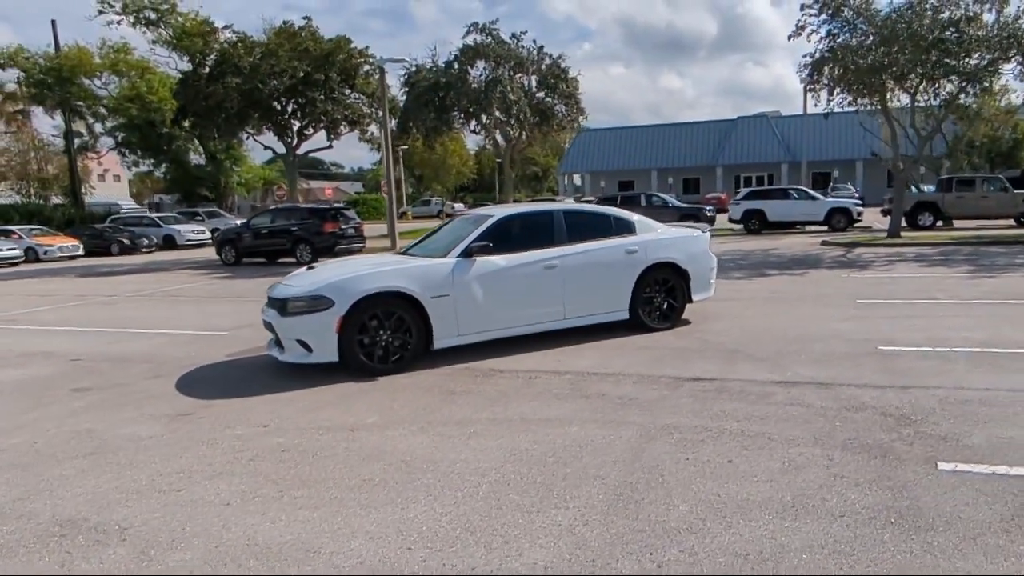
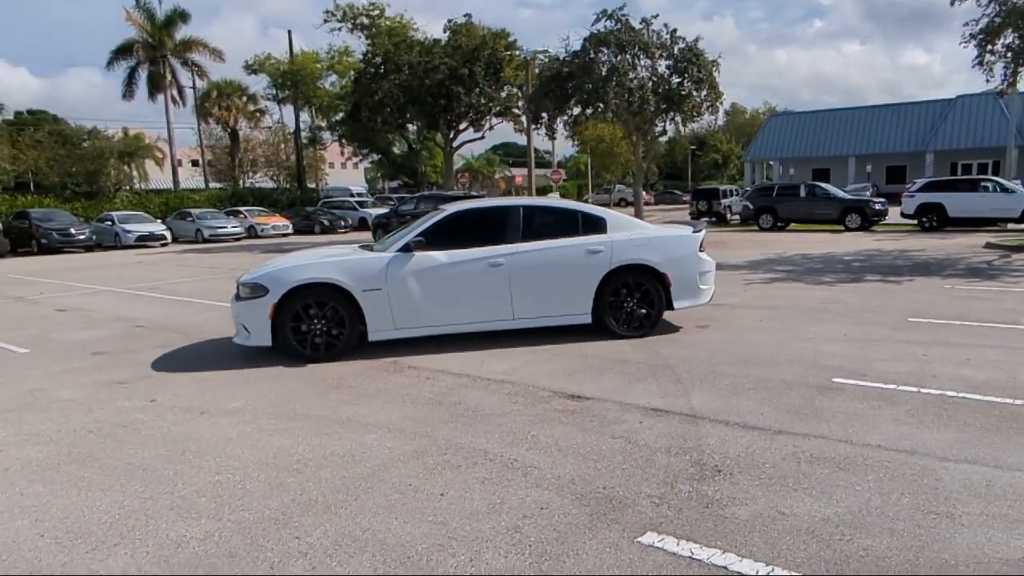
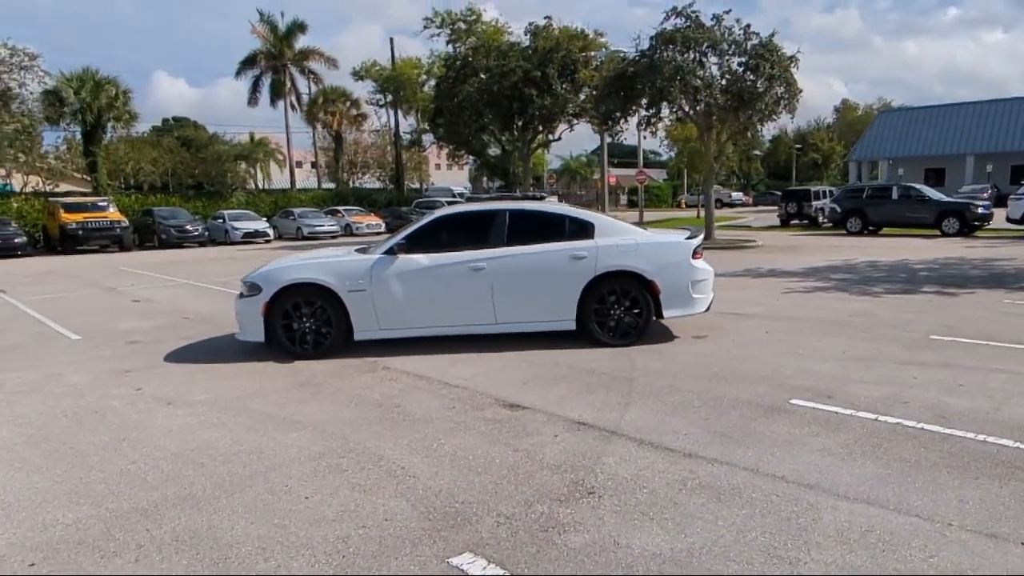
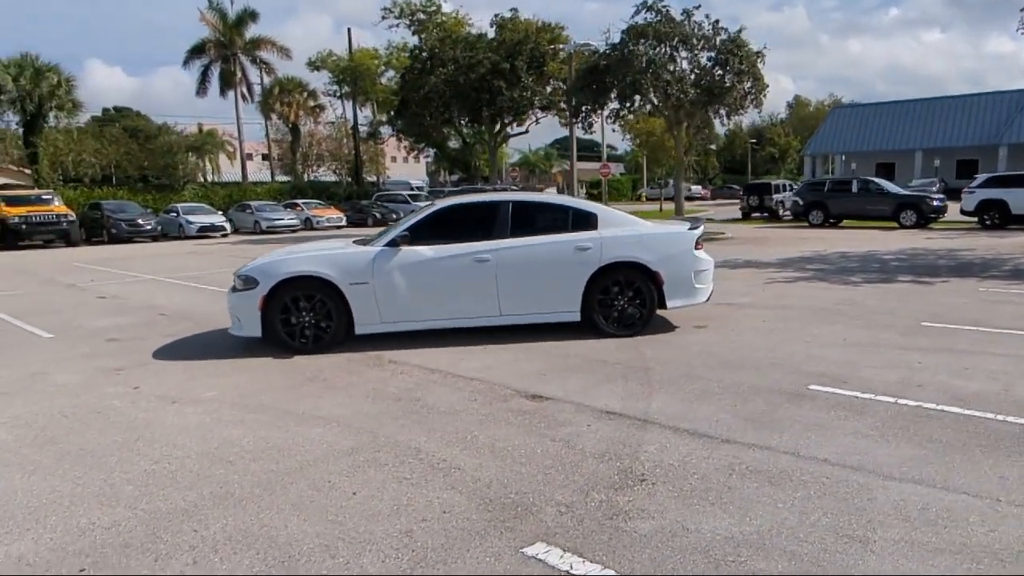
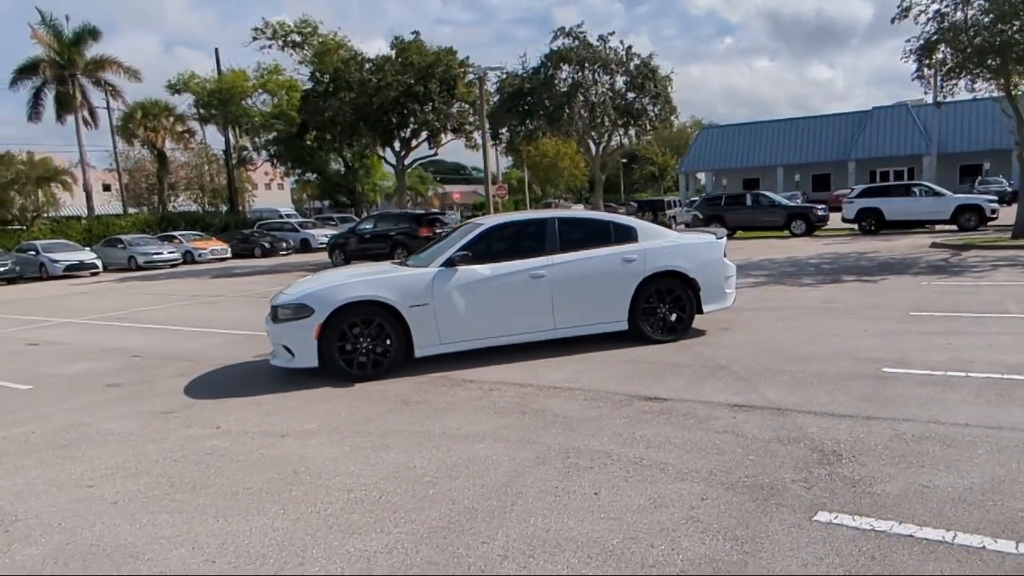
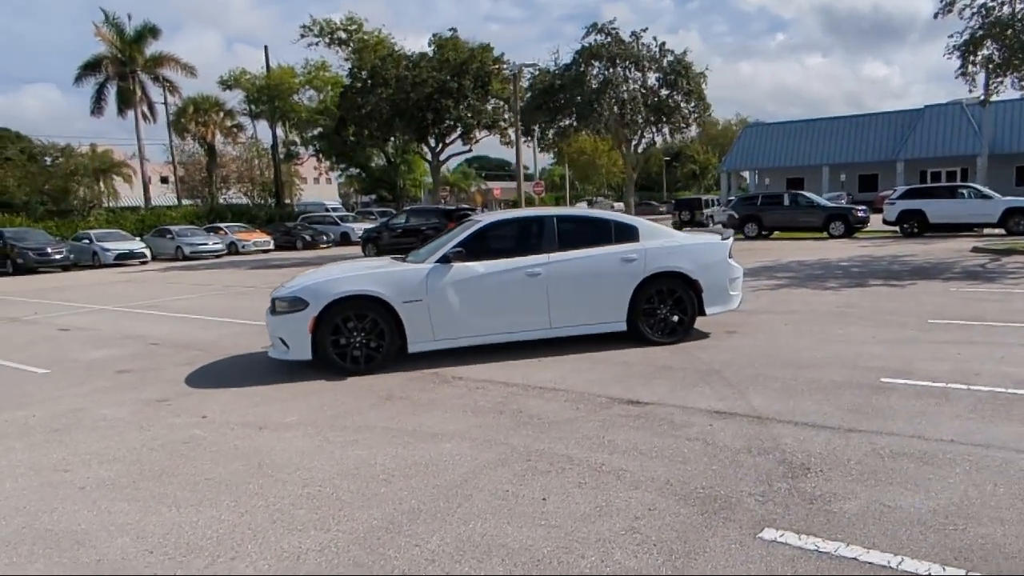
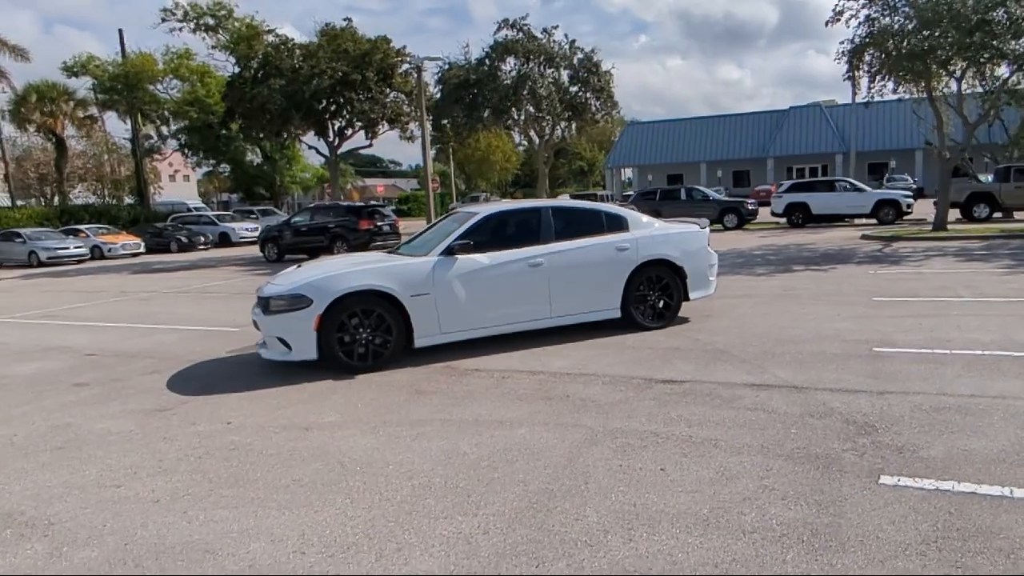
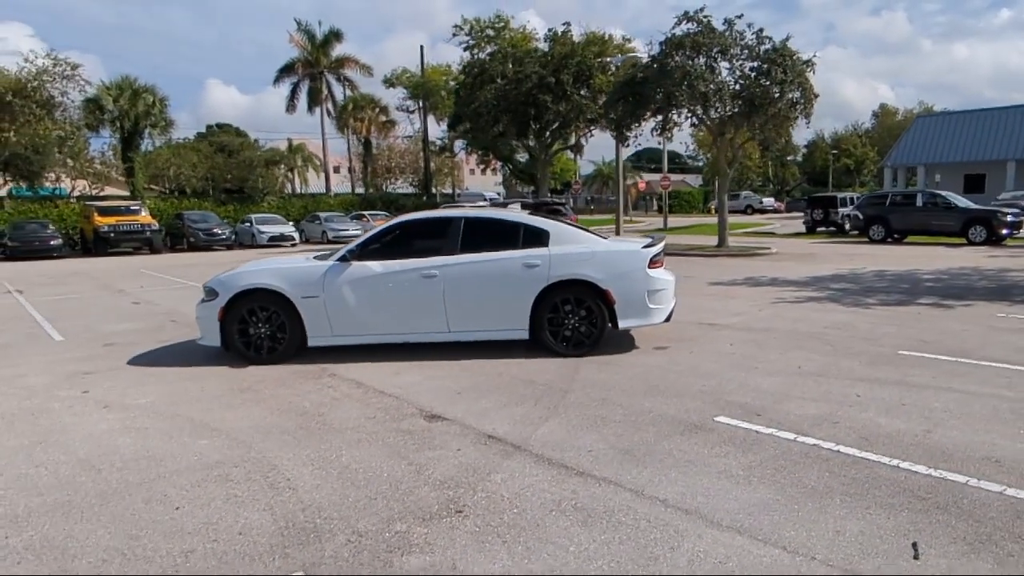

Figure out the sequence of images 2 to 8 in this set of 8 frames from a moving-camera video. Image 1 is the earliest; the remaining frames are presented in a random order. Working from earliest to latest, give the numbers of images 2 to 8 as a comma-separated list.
7, 5, 6, 2, 4, 3, 8
